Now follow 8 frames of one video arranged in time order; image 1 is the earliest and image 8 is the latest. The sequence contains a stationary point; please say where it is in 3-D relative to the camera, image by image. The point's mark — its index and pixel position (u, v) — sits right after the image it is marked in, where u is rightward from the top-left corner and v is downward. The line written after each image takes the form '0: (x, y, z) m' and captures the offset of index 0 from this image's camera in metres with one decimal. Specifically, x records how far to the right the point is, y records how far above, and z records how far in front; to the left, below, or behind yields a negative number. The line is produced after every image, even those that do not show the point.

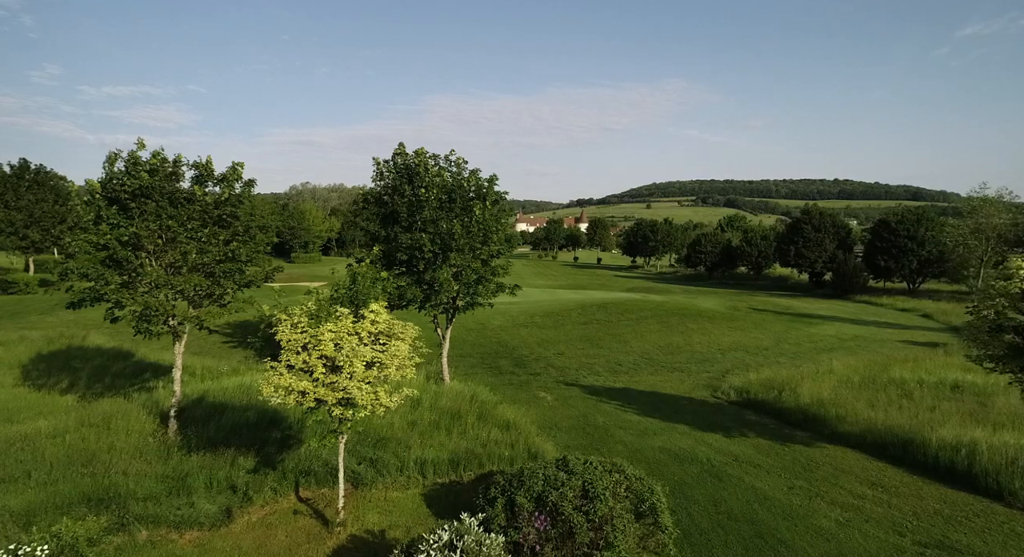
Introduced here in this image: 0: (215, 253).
0: (-4.4, +0.3, +10.1) m
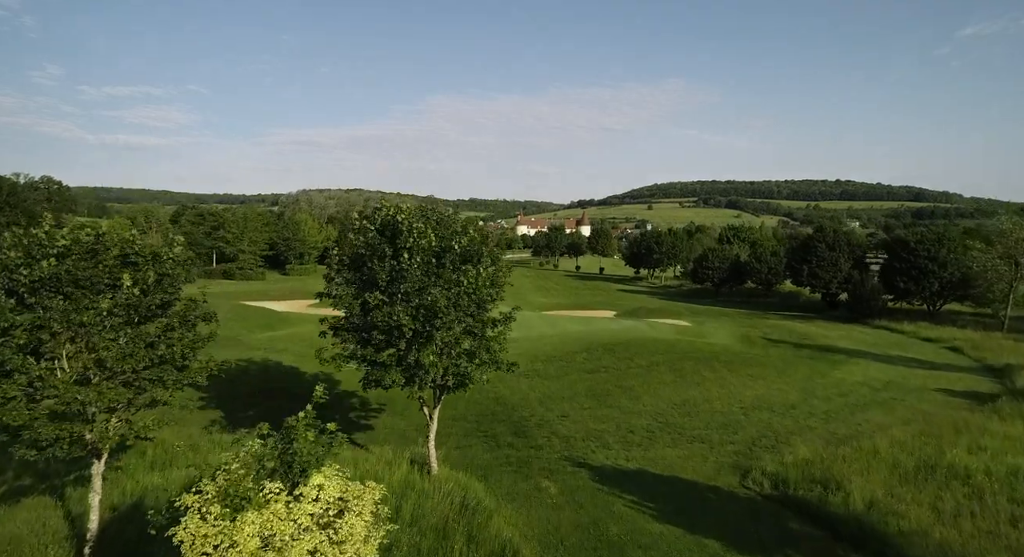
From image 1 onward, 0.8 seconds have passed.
0: (-4.4, -0.9, +8.2) m
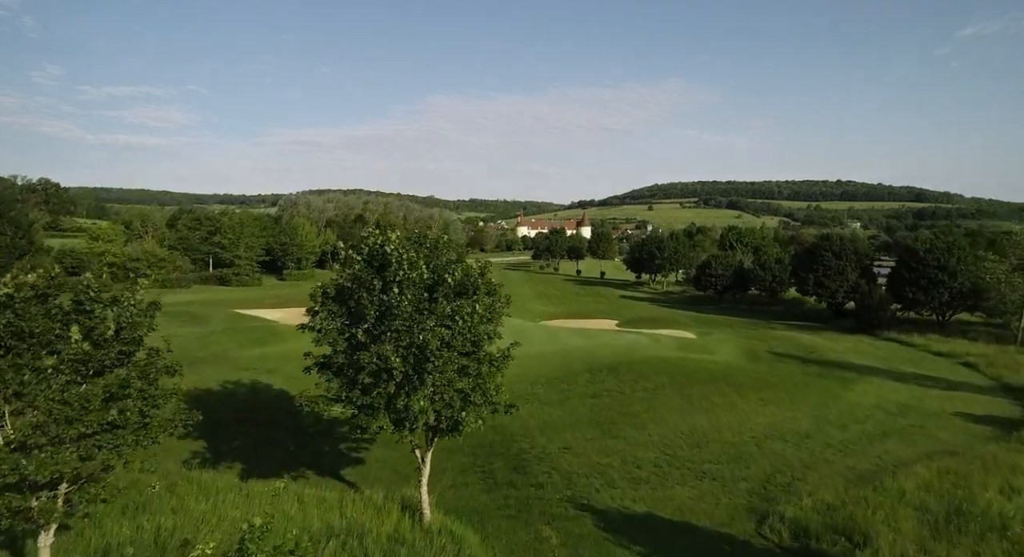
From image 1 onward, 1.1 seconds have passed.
0: (-4.4, -1.4, +7.3) m
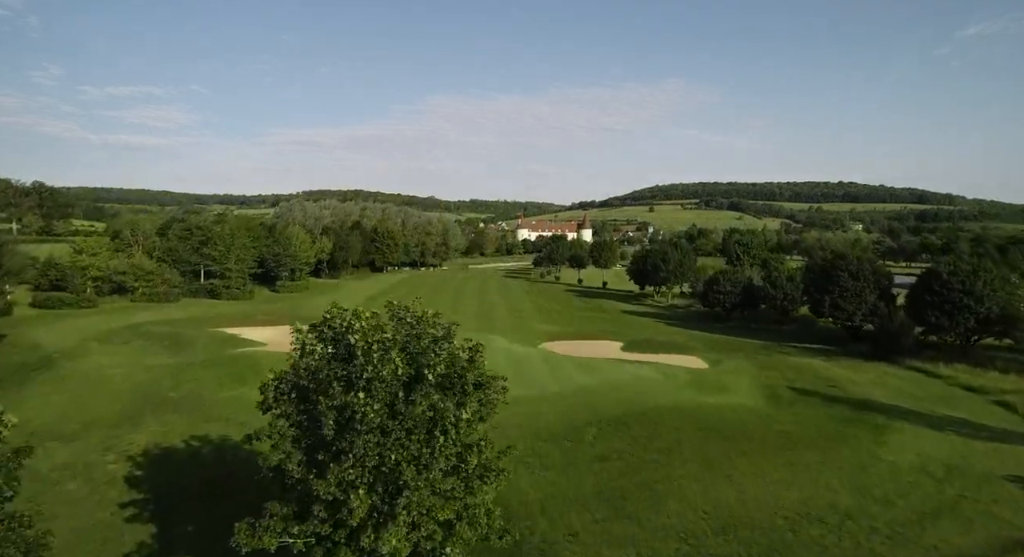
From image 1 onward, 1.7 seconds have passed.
0: (-4.5, -2.6, +5.2) m
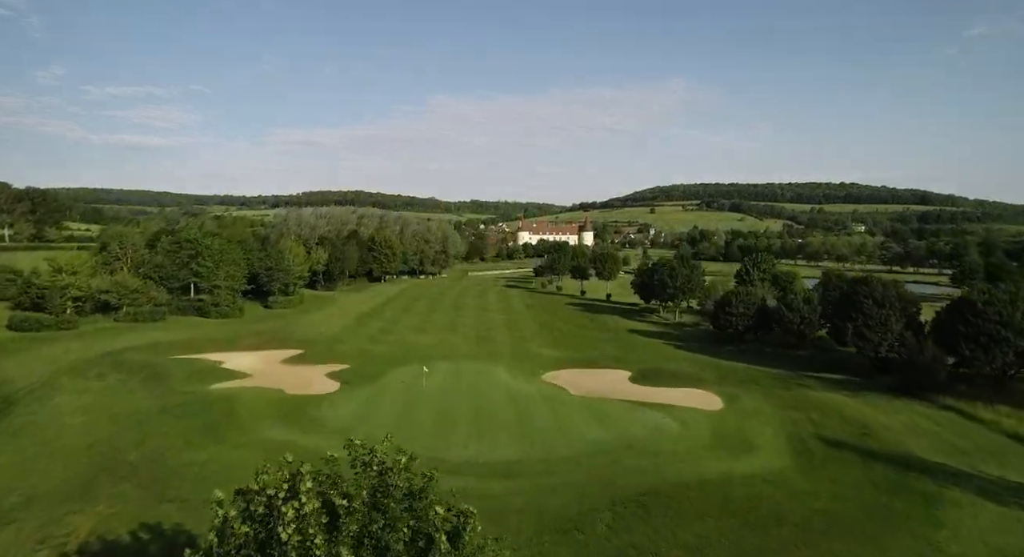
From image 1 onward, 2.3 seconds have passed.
0: (-4.4, -4.0, +2.7) m
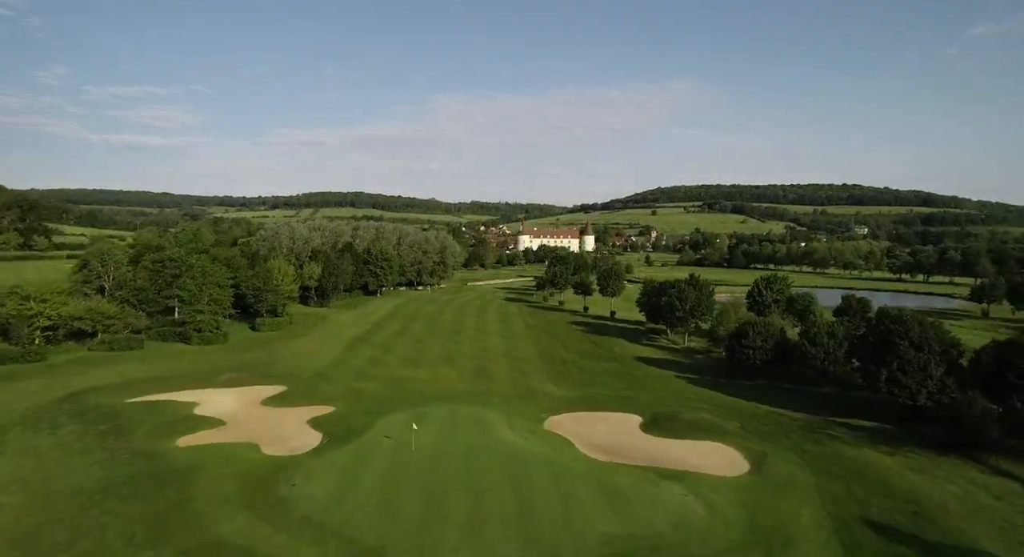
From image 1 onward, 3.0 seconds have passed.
0: (-4.5, -5.9, -0.6) m
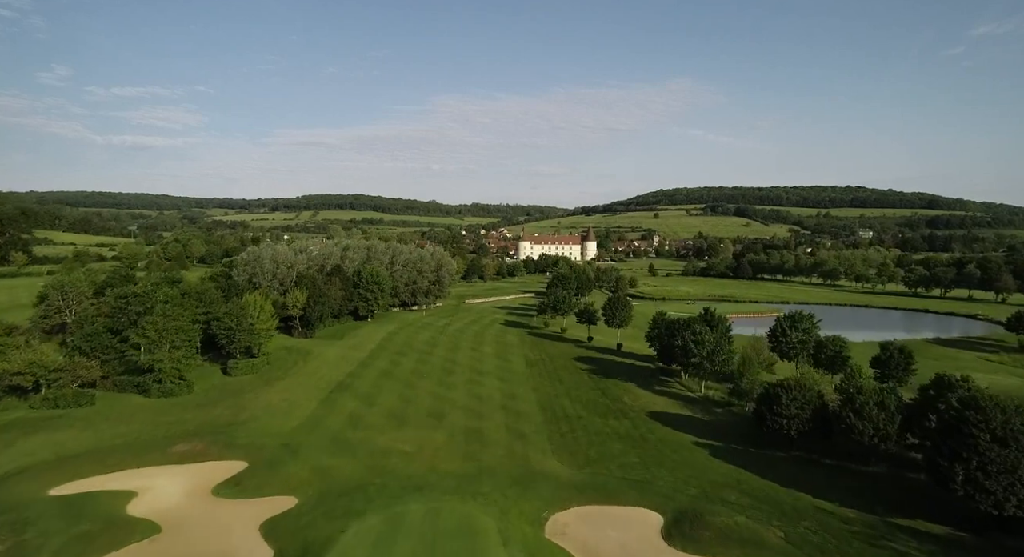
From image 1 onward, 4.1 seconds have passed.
0: (-4.7, -9.0, -6.5) m
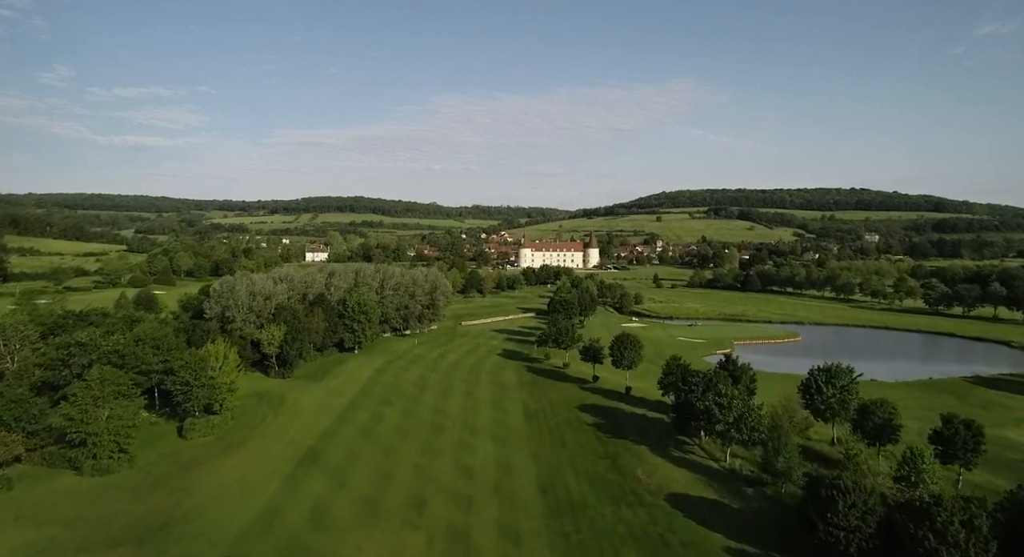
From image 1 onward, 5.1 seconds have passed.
0: (-5.0, -12.6, -13.6) m
